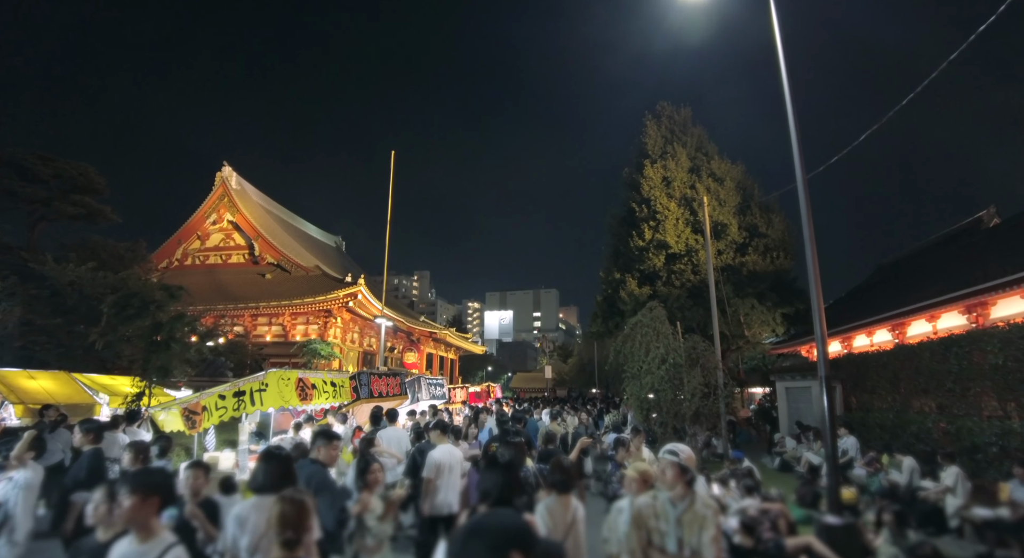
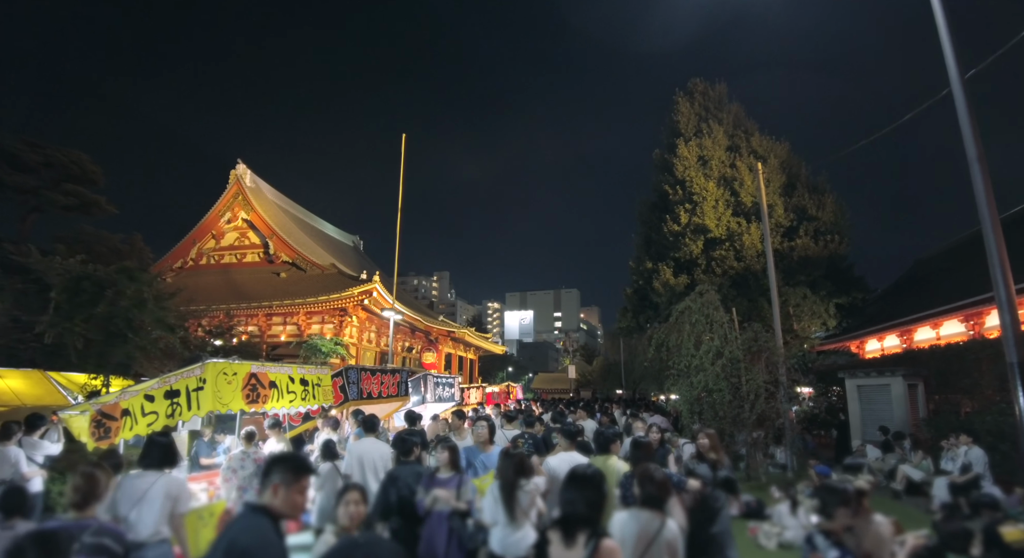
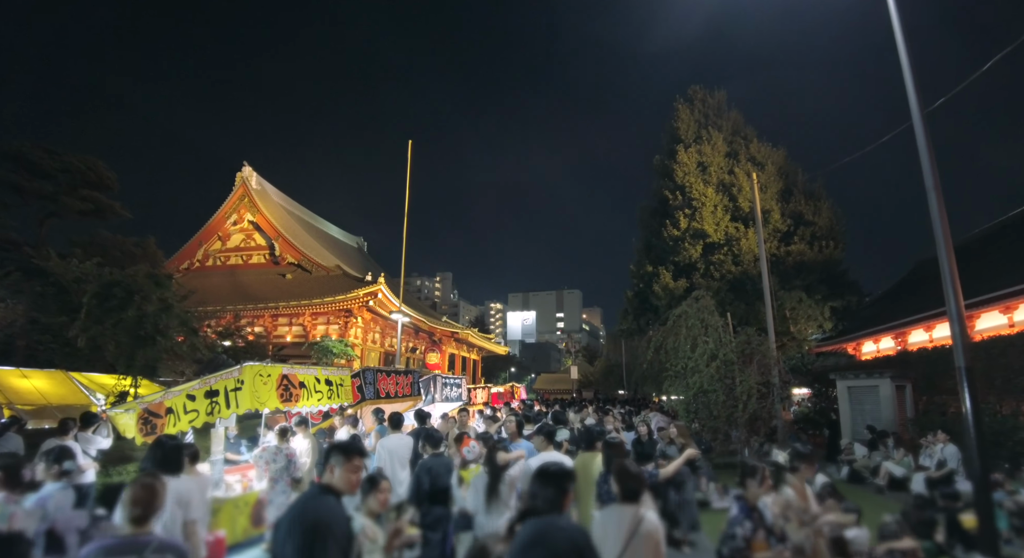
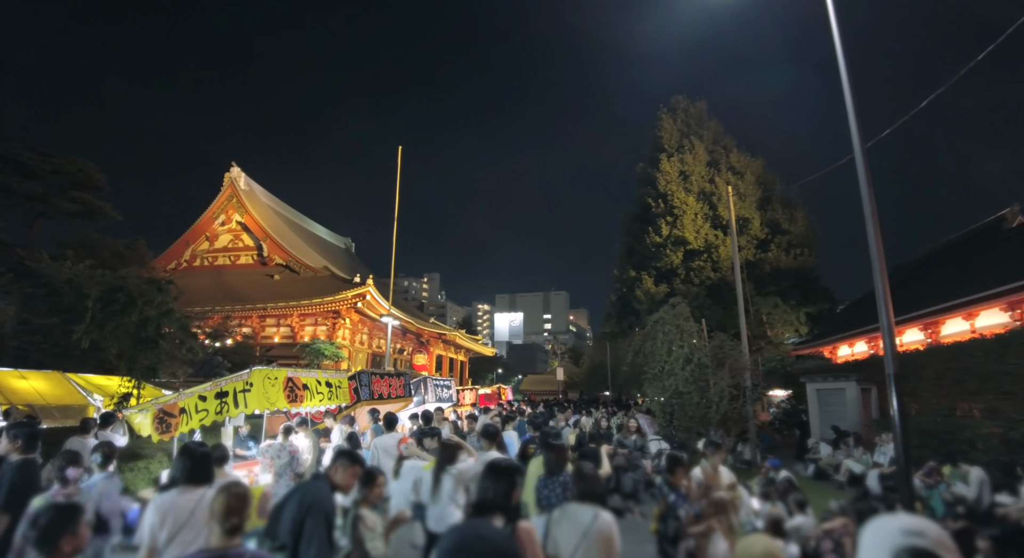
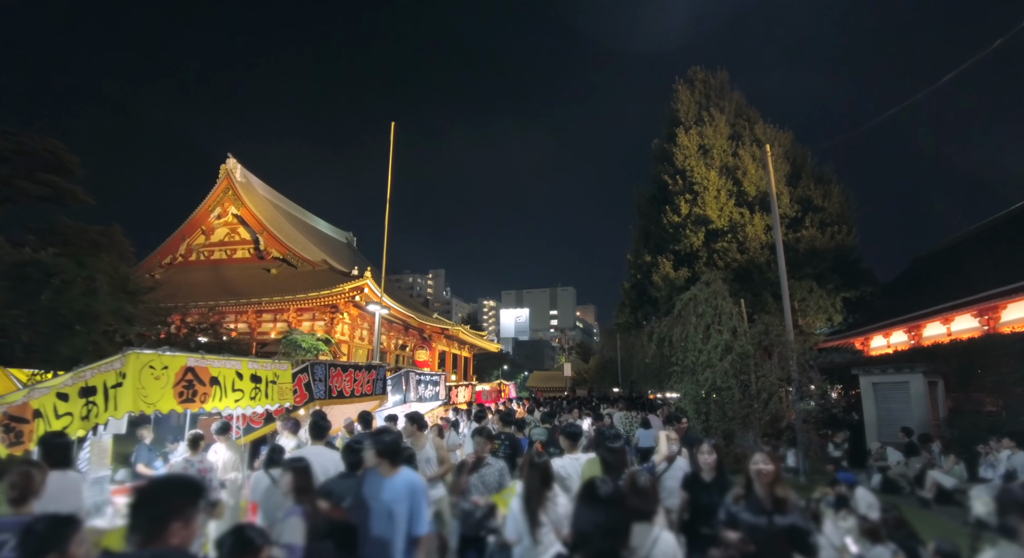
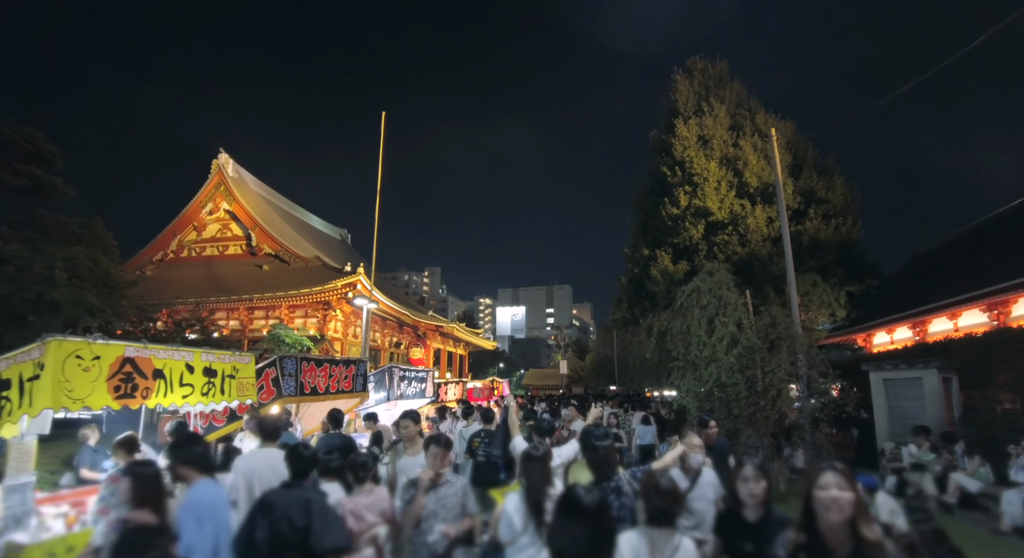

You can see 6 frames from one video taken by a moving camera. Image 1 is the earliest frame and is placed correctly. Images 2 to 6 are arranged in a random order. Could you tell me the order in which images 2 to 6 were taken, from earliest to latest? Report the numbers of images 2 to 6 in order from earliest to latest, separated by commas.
4, 3, 2, 5, 6
